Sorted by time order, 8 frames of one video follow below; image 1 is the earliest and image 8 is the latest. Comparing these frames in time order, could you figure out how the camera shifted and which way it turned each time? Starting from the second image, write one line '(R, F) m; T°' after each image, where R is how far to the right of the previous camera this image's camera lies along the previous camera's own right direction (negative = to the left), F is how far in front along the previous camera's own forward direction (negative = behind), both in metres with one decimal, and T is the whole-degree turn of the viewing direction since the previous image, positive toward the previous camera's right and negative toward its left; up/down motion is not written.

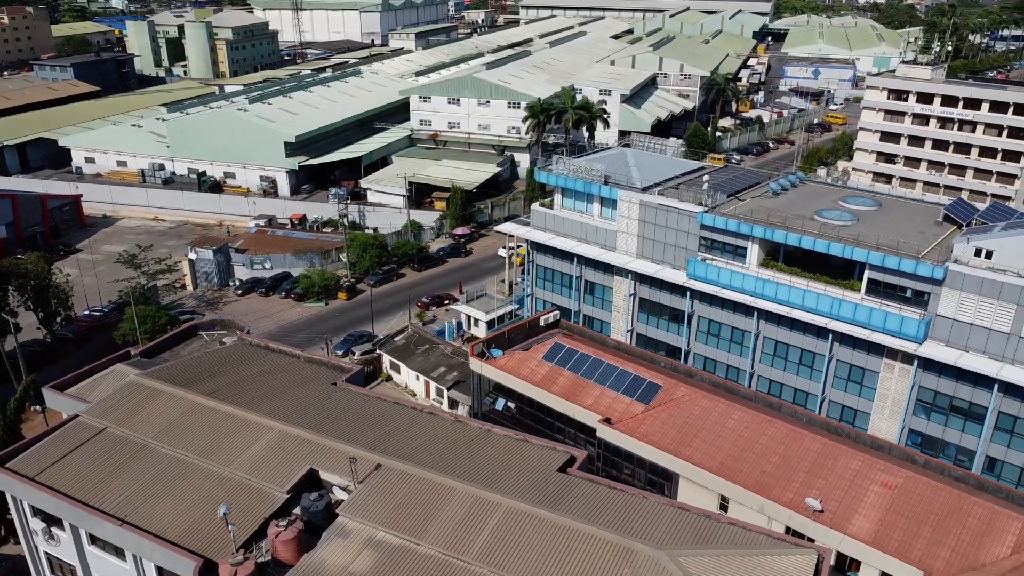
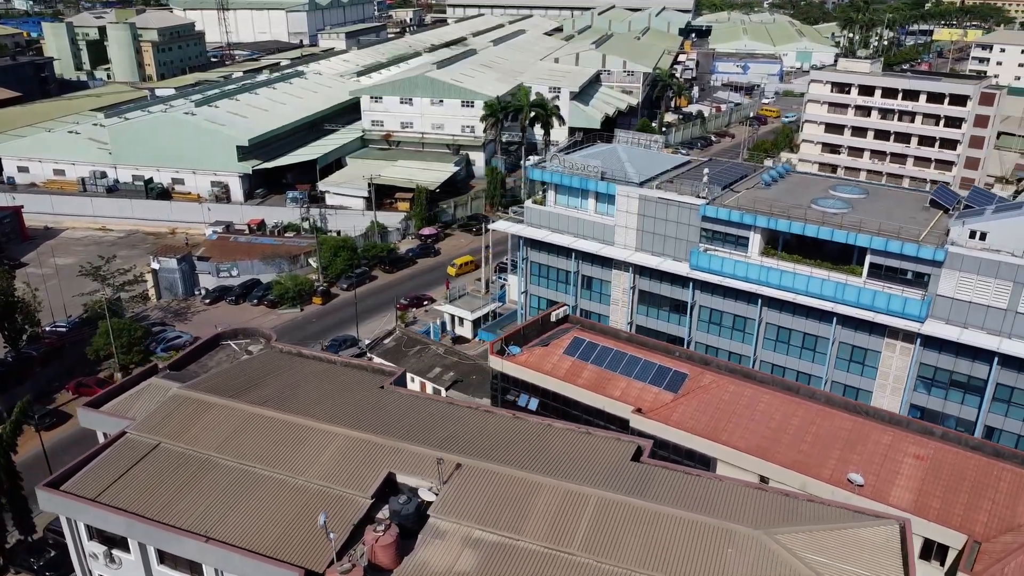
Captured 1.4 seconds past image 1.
(-3.5, -0.1) m; +5°
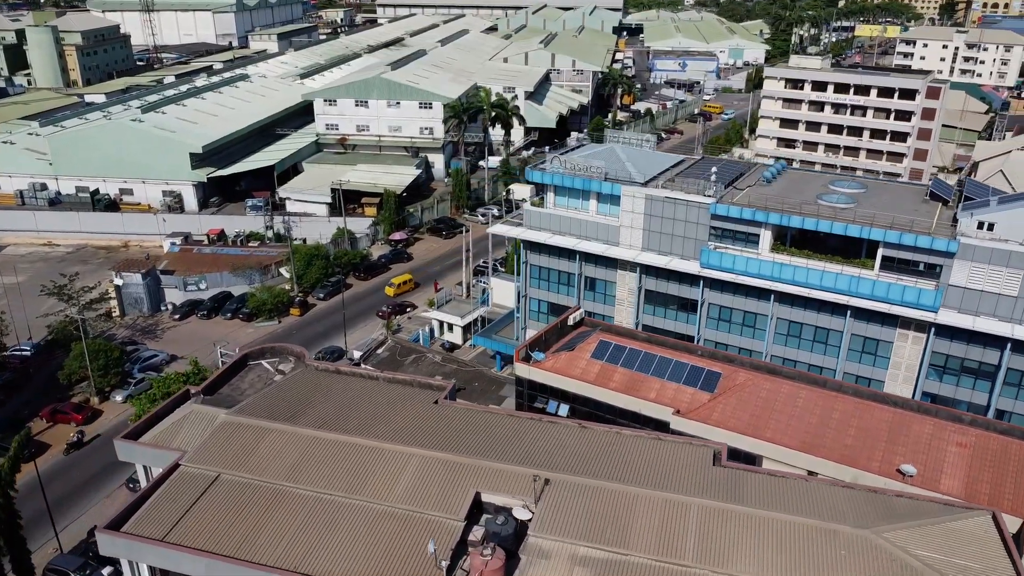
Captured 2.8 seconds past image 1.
(-3.5, +0.7) m; +5°
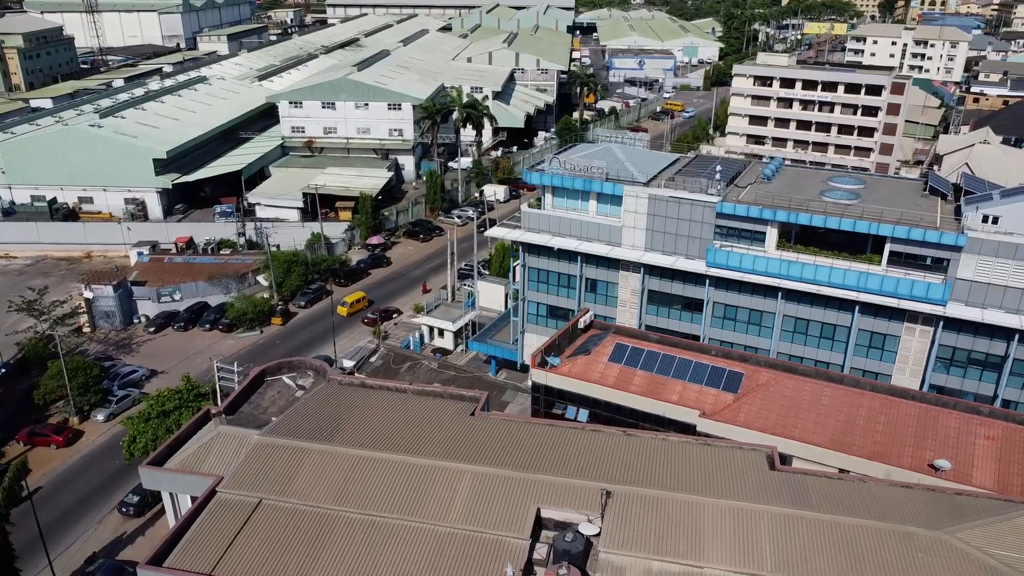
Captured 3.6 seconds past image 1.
(-2.3, +0.7) m; +3°
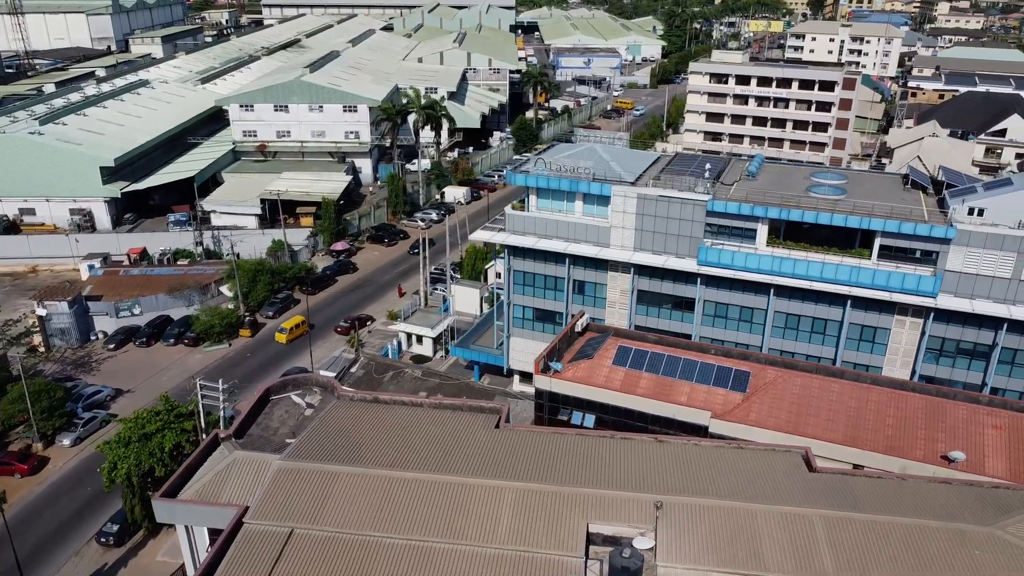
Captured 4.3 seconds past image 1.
(-2.1, +0.8) m; +4°
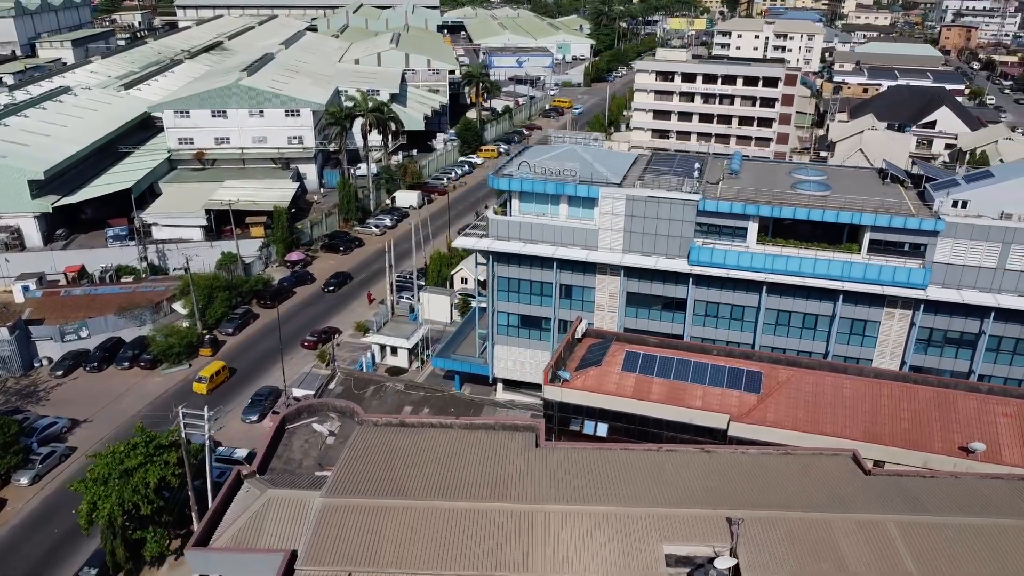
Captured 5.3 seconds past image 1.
(-2.7, +1.1) m; +5°
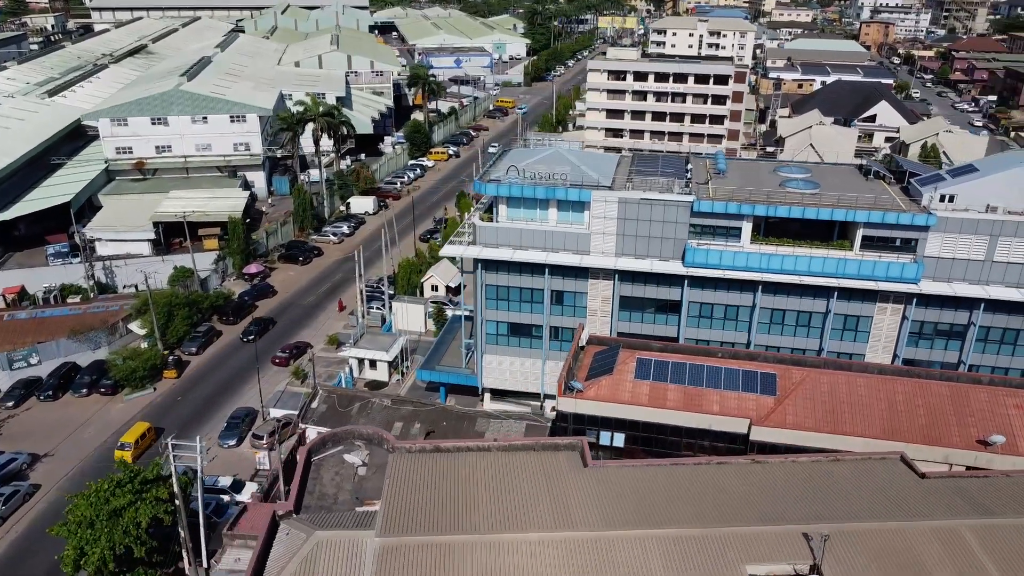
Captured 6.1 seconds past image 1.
(-2.6, +1.0) m; +5°
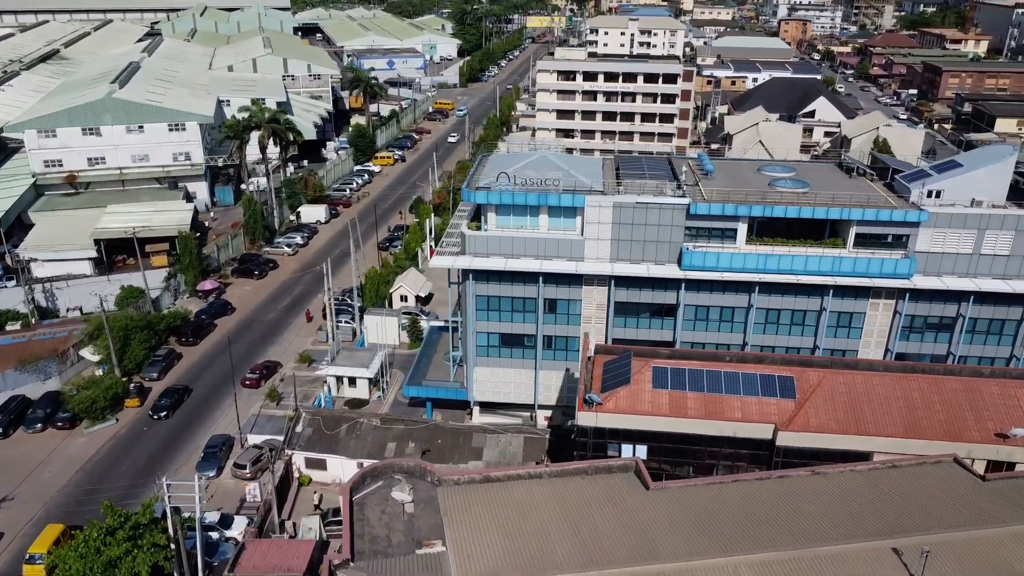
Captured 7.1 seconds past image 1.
(-2.8, +1.2) m; +5°
